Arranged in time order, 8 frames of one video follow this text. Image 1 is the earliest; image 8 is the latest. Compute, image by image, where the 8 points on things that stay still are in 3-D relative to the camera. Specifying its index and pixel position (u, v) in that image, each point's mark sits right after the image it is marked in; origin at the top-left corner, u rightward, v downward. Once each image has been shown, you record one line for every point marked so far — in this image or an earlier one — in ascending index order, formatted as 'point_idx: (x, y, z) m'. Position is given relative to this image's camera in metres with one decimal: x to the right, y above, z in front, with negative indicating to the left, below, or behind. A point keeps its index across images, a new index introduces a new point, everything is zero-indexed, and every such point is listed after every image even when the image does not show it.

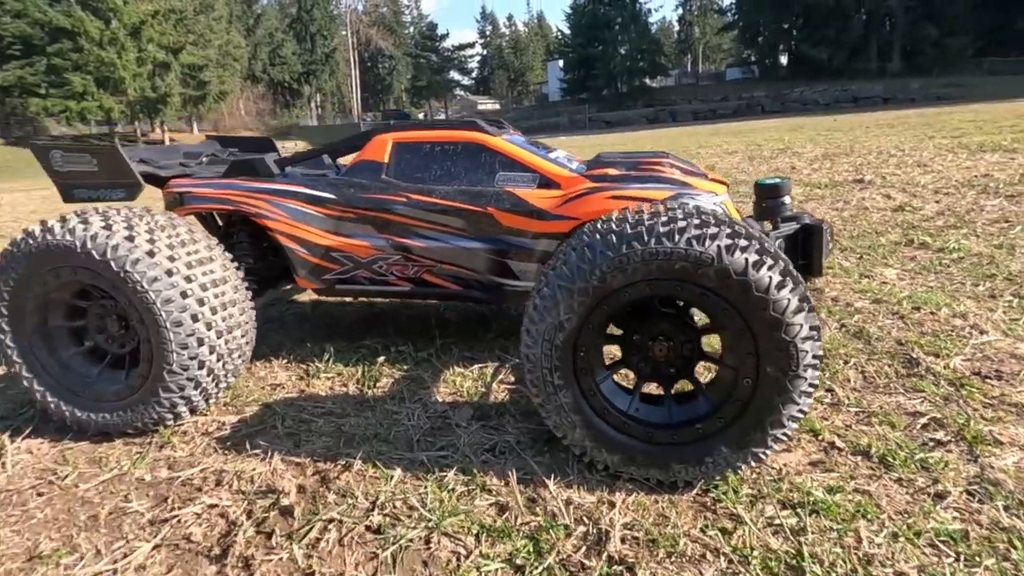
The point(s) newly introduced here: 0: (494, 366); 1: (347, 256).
0: (-0.1, -0.4, +3.0) m
1: (-0.9, +0.2, +3.0) m
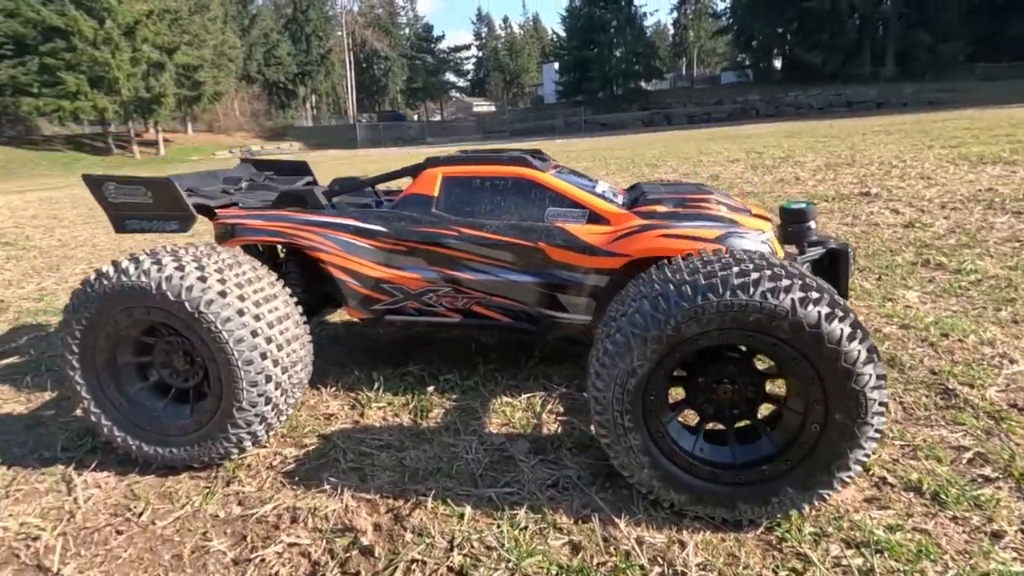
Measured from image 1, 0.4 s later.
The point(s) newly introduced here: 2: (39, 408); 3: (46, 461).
0: (+0.2, -0.6, +3.1) m
1: (-0.7, 0.0, +3.1) m
2: (-3.0, -0.7, +3.3) m
3: (-2.4, -0.9, +2.7) m
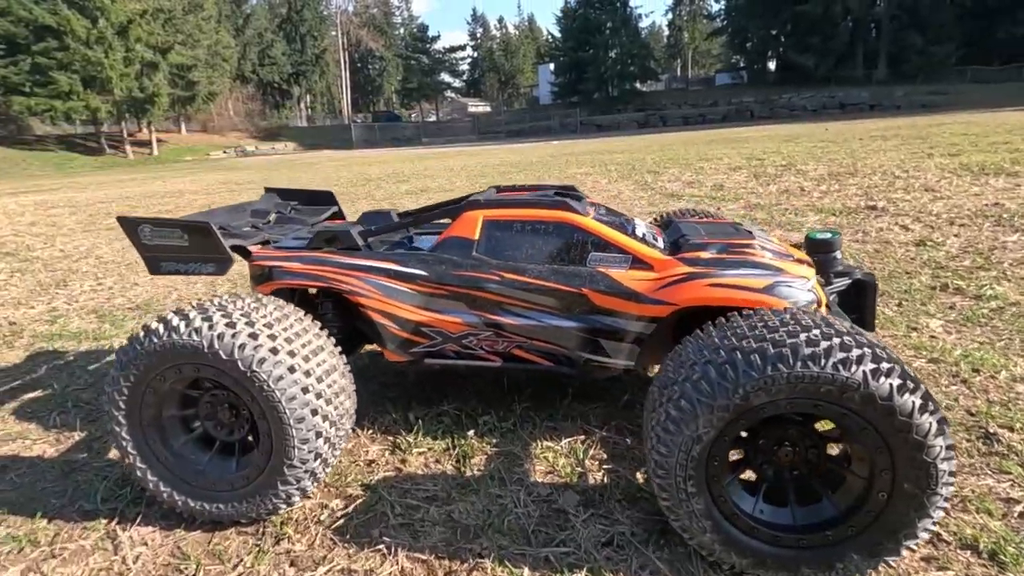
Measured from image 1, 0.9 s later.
0: (+0.4, -0.9, +3.1) m
1: (-0.4, -0.2, +3.1) m
2: (-2.7, -1.0, +3.3) m
3: (-2.1, -1.1, +2.7) m
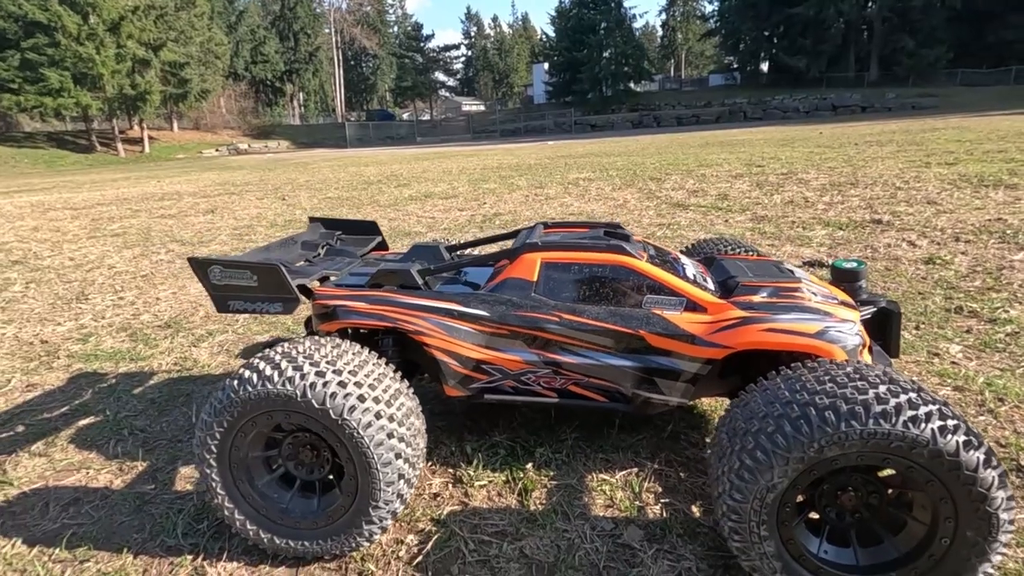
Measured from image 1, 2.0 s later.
0: (+0.7, -1.1, +3.2) m
1: (-0.1, -0.5, +3.2) m
2: (-2.4, -1.2, +3.4) m
3: (-1.8, -1.4, +2.8) m
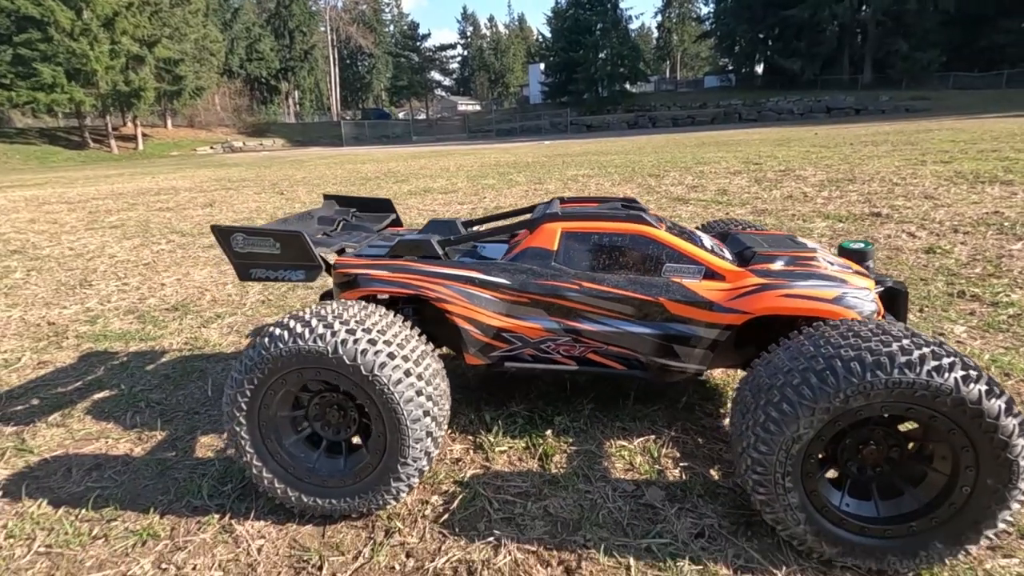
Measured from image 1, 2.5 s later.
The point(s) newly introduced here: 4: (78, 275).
0: (+0.9, -0.9, +3.3) m
1: (0.0, -0.3, +3.2) m
2: (-2.3, -1.0, +3.4) m
3: (-1.7, -1.2, +2.8) m
4: (-7.4, +0.2, +9.2) m
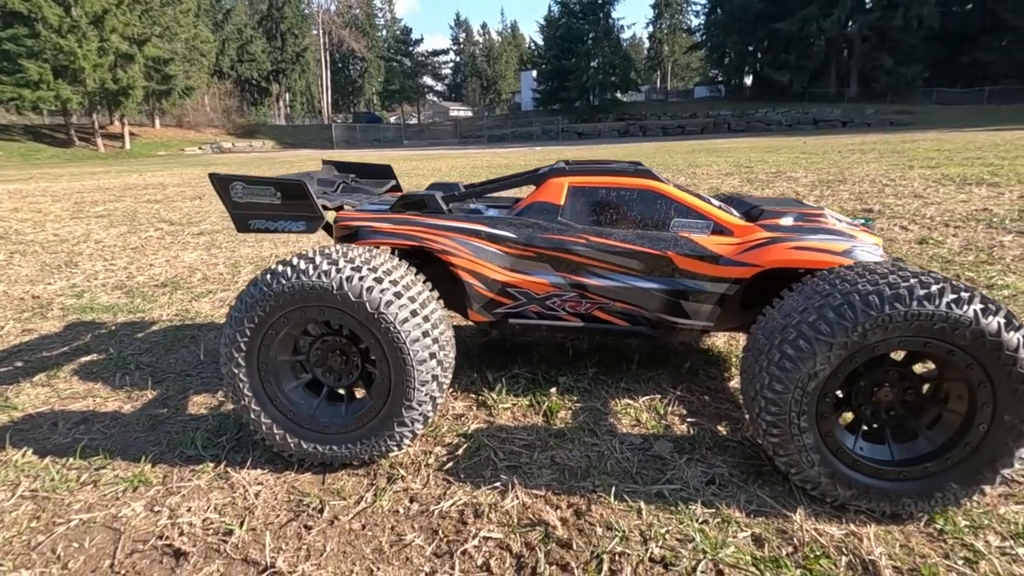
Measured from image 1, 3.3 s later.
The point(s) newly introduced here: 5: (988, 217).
0: (+0.9, -0.7, +3.2) m
1: (+0.1, 0.0, +3.2) m
2: (-2.3, -0.7, +3.3) m
3: (-1.6, -0.9, +2.7) m
4: (-7.5, +0.5, +9.0) m
5: (+8.3, +1.3, +9.4) m
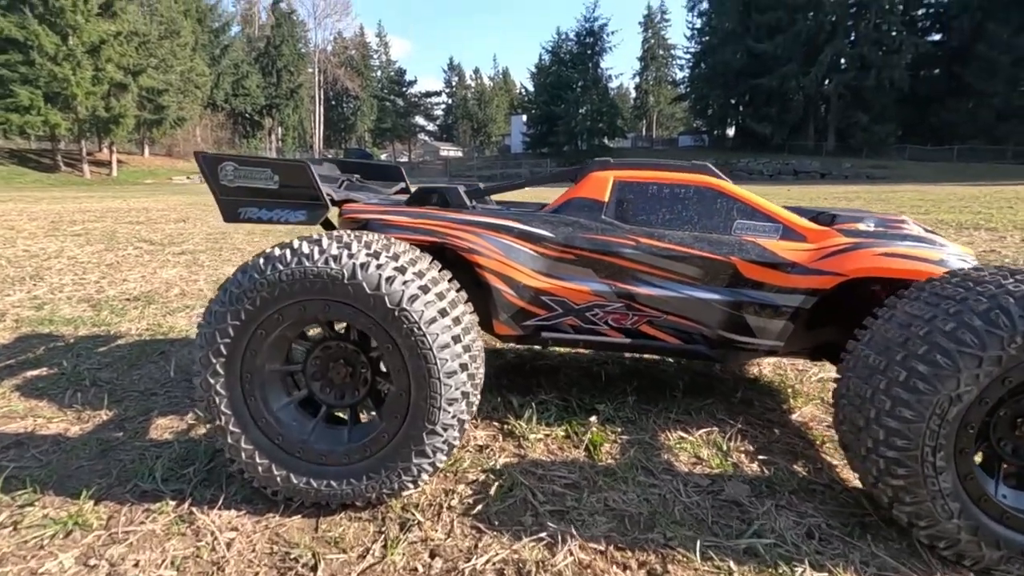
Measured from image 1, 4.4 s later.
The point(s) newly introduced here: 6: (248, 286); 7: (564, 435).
0: (+1.0, -0.7, +2.7) m
1: (+0.2, -0.1, +2.7) m
2: (-2.1, -0.7, +2.7) m
3: (-1.5, -0.8, +2.1) m
4: (-7.5, +0.3, +8.3) m
5: (+8.4, +0.5, +9.2) m
6: (-1.0, 0.0, +2.0) m
7: (+0.3, -0.7, +2.6) m
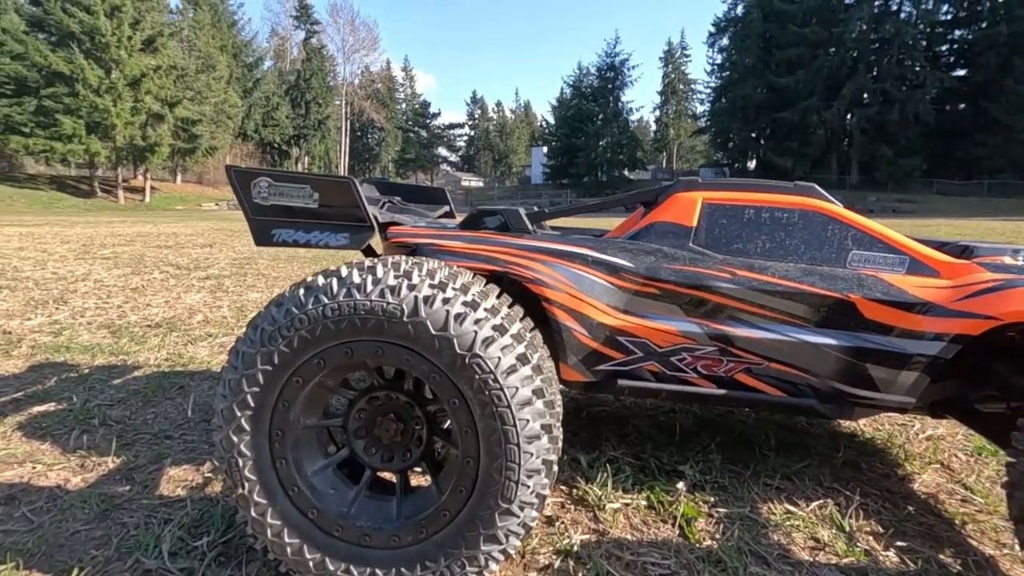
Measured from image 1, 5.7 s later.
0: (+1.3, -0.9, +2.2) m
1: (+0.5, -0.2, +2.3) m
2: (-1.8, -0.8, +2.3) m
3: (-1.2, -0.9, +1.7) m
4: (-7.0, -0.1, +8.2) m
5: (+8.9, -0.1, +8.6) m
6: (-0.7, -0.1, +1.6) m
7: (+0.6, -0.9, +2.2) m
